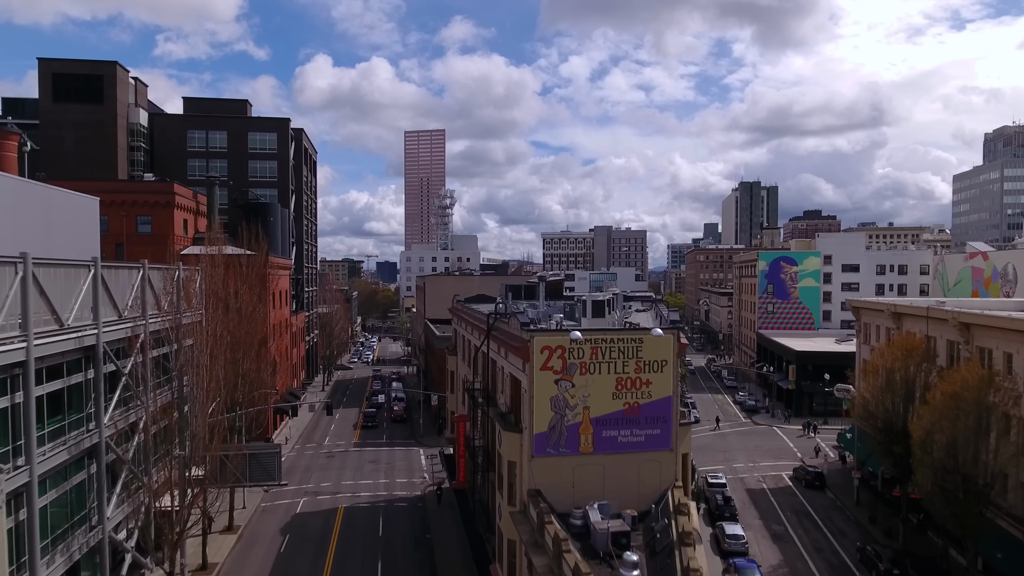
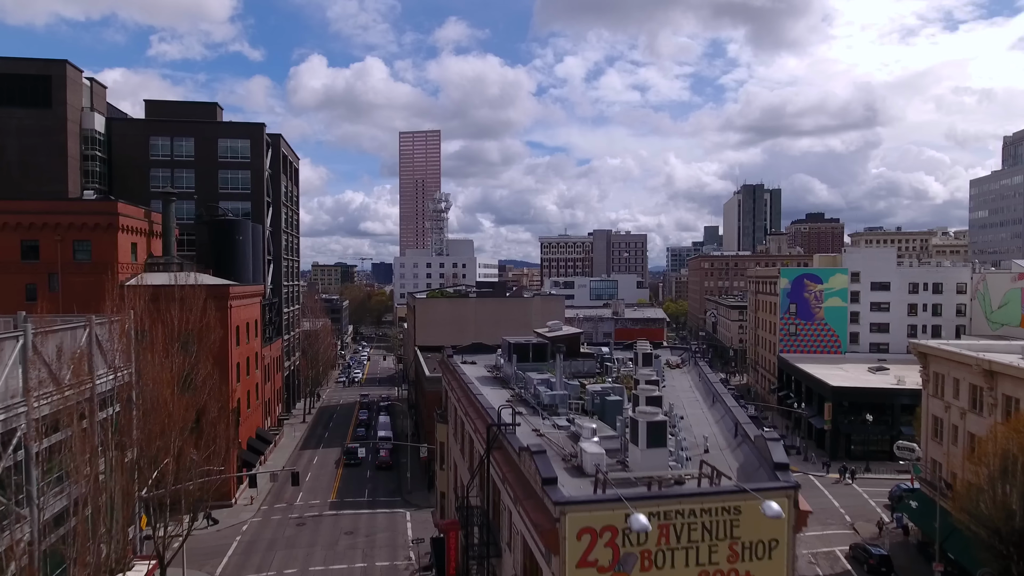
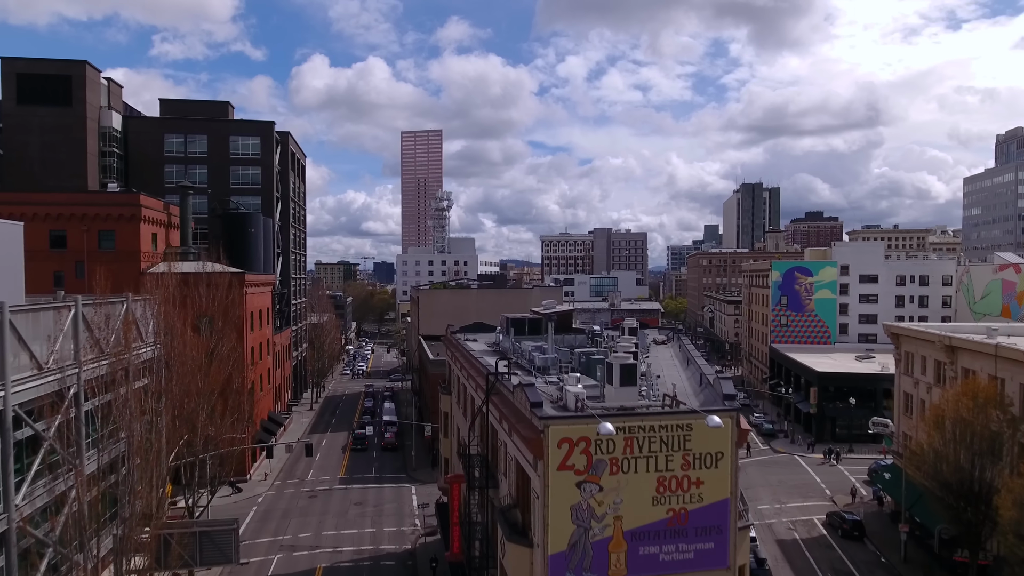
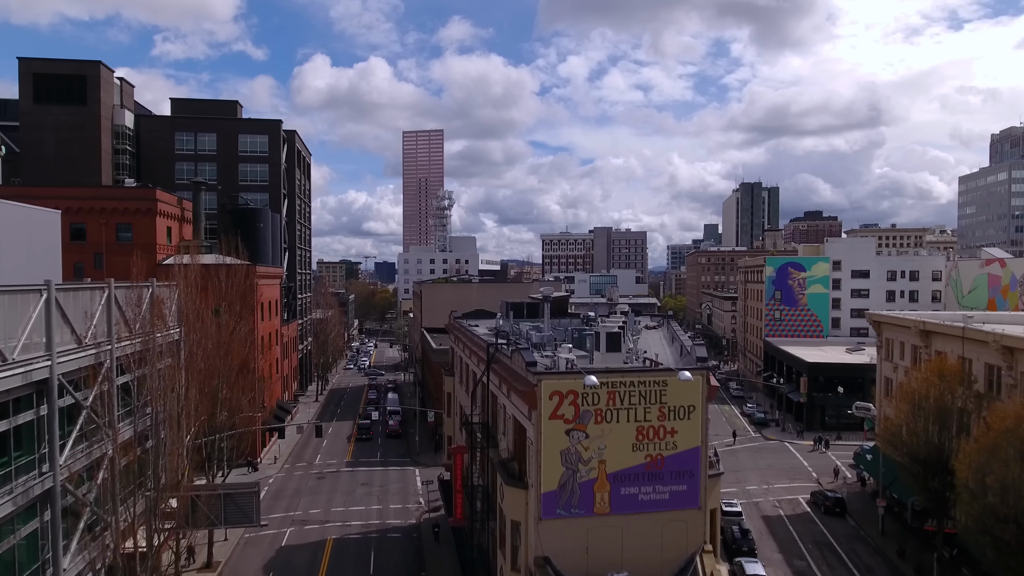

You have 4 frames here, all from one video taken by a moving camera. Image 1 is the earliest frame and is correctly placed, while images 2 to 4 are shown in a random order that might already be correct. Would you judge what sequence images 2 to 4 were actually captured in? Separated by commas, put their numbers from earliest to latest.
4, 3, 2
